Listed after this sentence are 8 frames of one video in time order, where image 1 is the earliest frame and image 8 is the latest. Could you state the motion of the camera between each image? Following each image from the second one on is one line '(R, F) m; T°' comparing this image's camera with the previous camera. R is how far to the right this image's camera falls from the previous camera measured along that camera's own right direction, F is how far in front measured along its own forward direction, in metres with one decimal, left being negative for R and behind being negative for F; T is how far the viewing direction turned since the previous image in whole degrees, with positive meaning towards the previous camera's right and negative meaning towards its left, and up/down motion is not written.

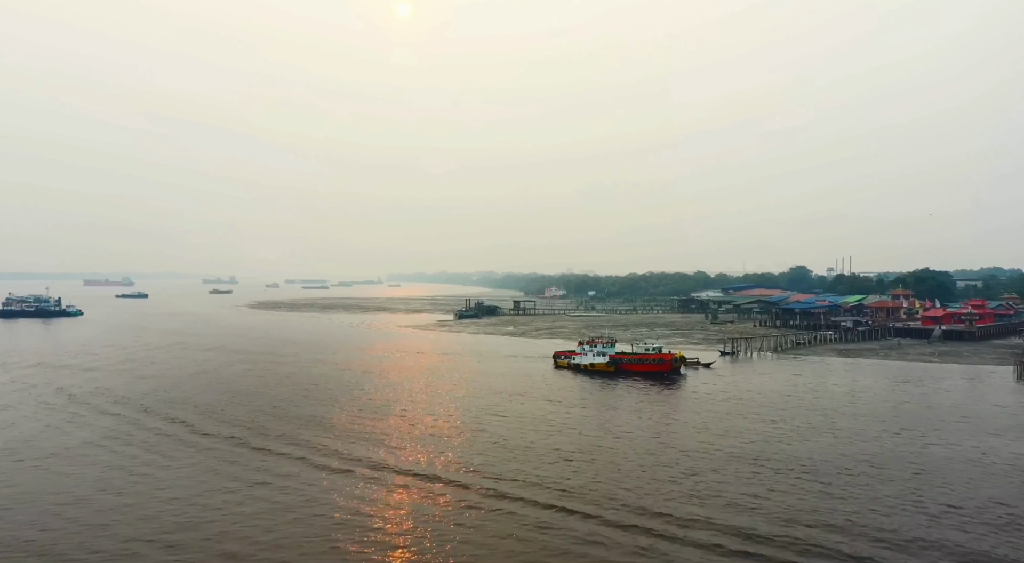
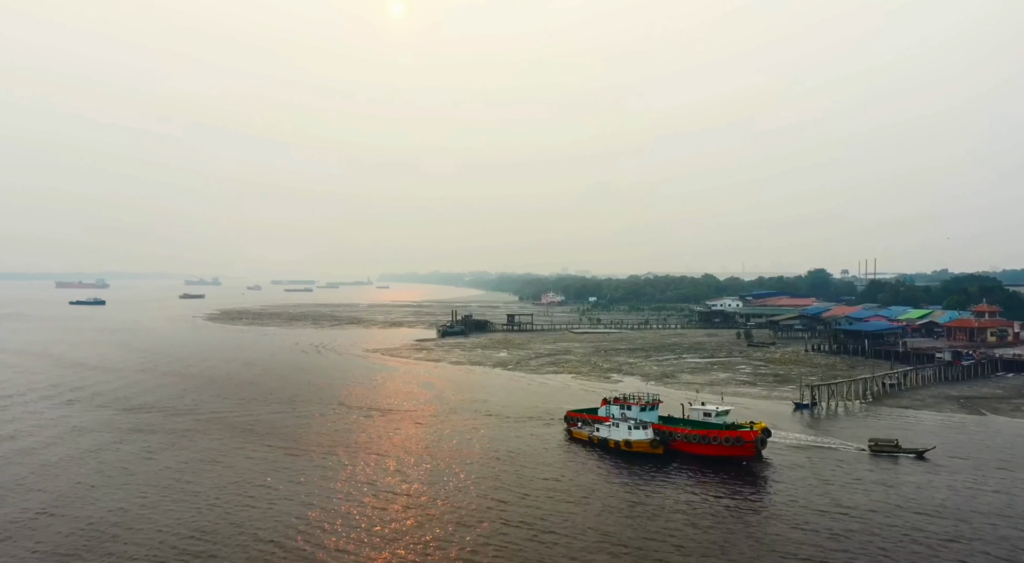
(0.0, +8.8) m; +1°
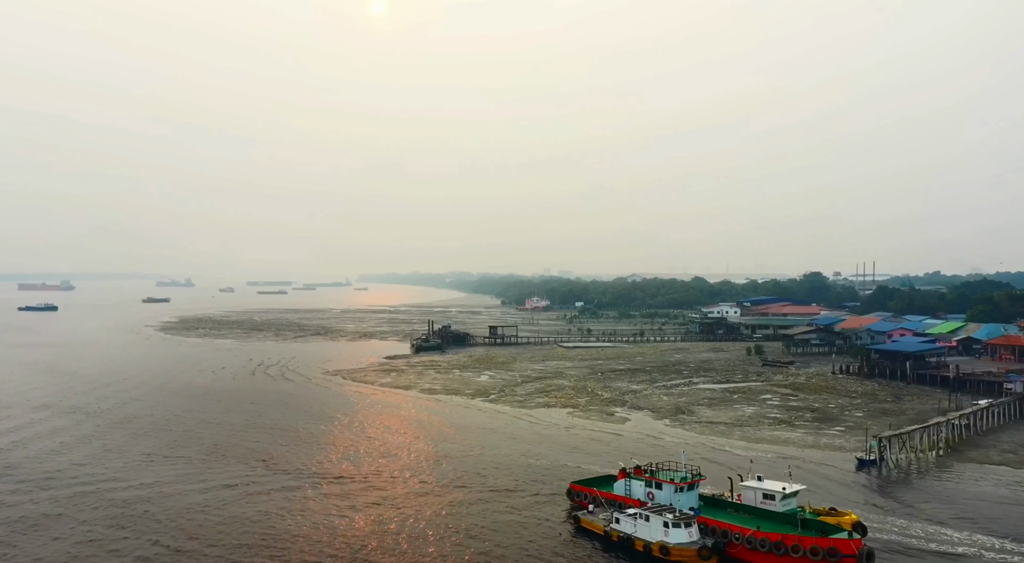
(-0.1, +5.1) m; +2°
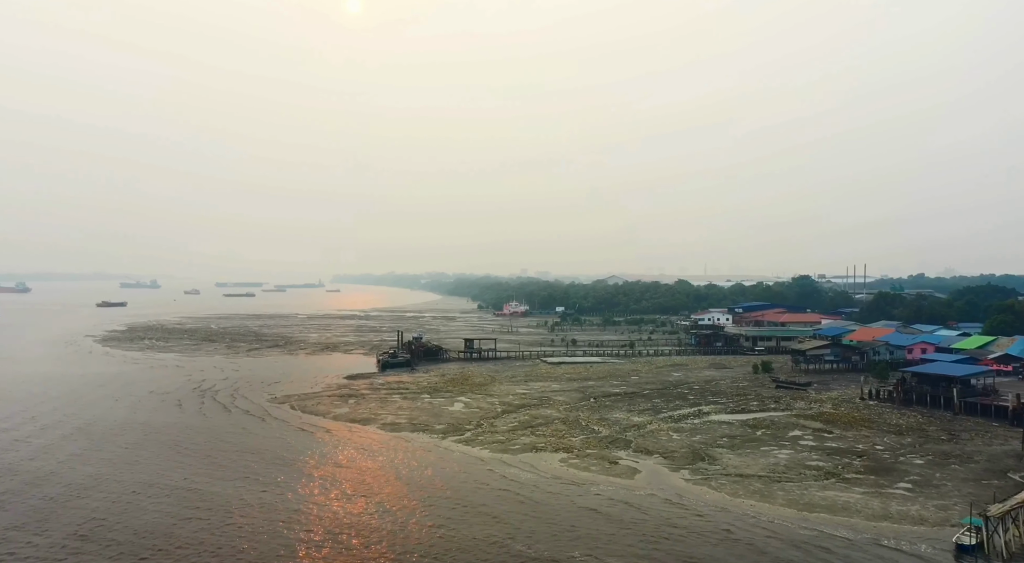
(-0.1, +4.6) m; +2°
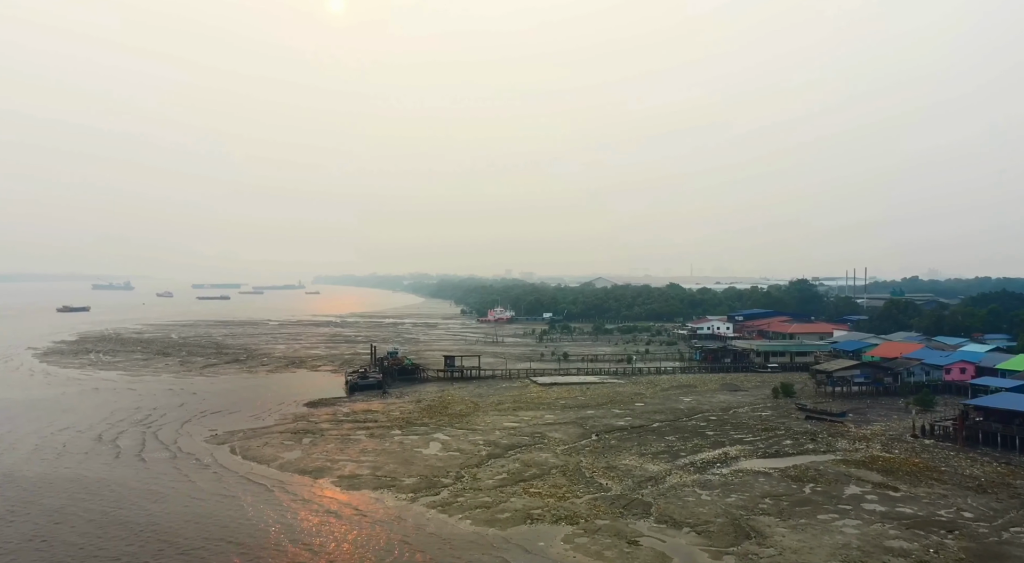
(-0.1, +4.5) m; +1°
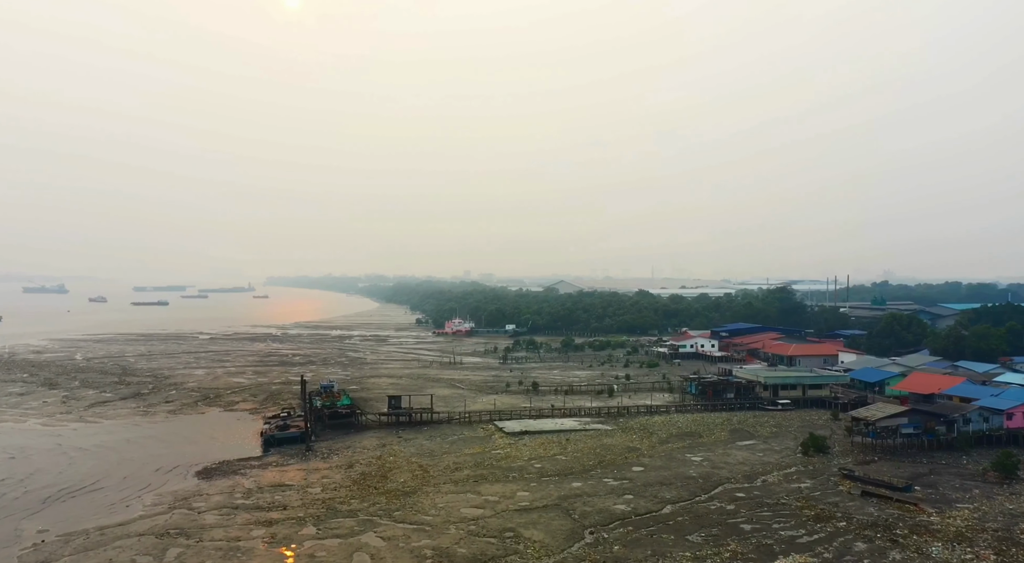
(0.0, +7.0) m; +3°
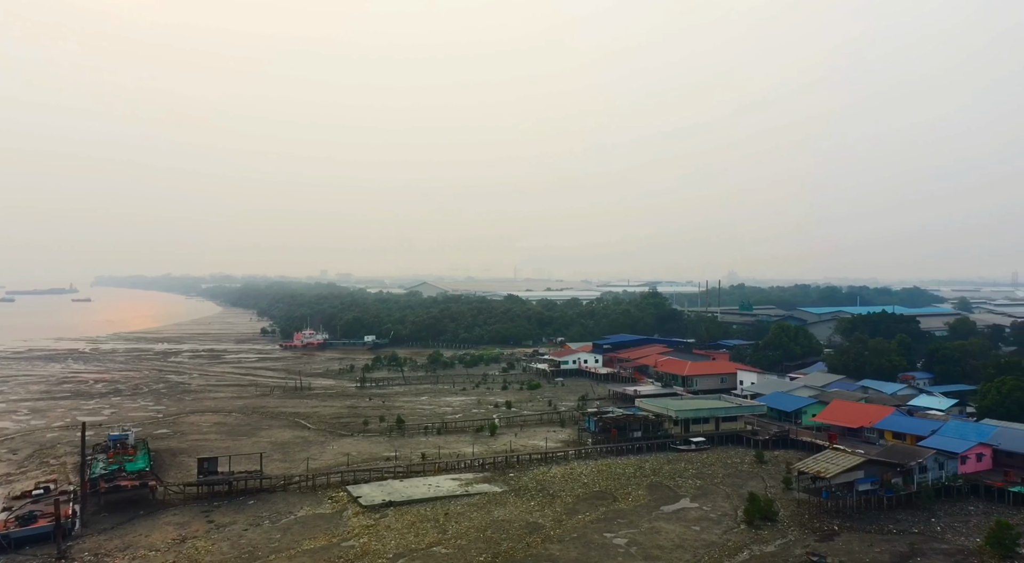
(+0.1, +6.8) m; +12°
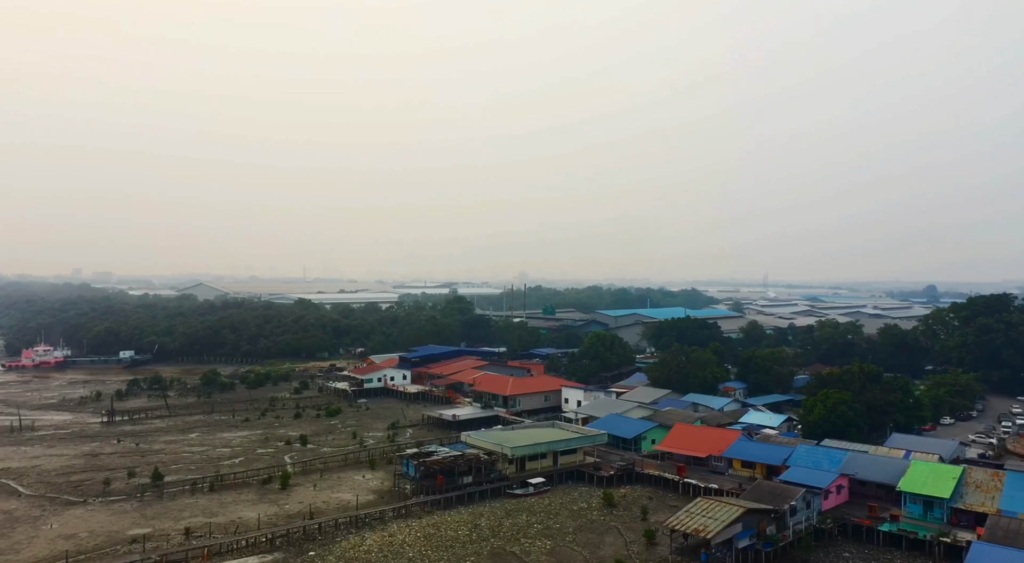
(-0.3, +5.1) m; +17°
